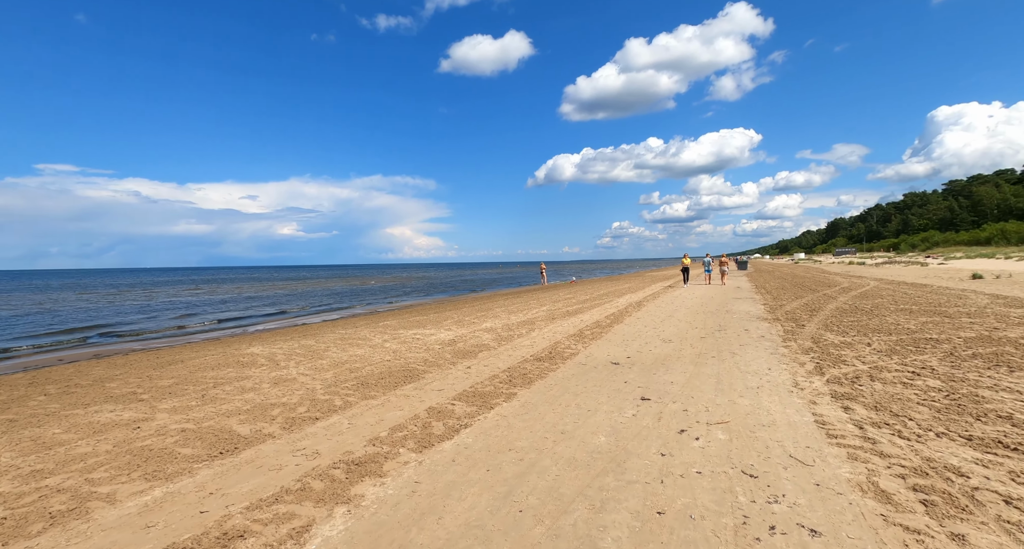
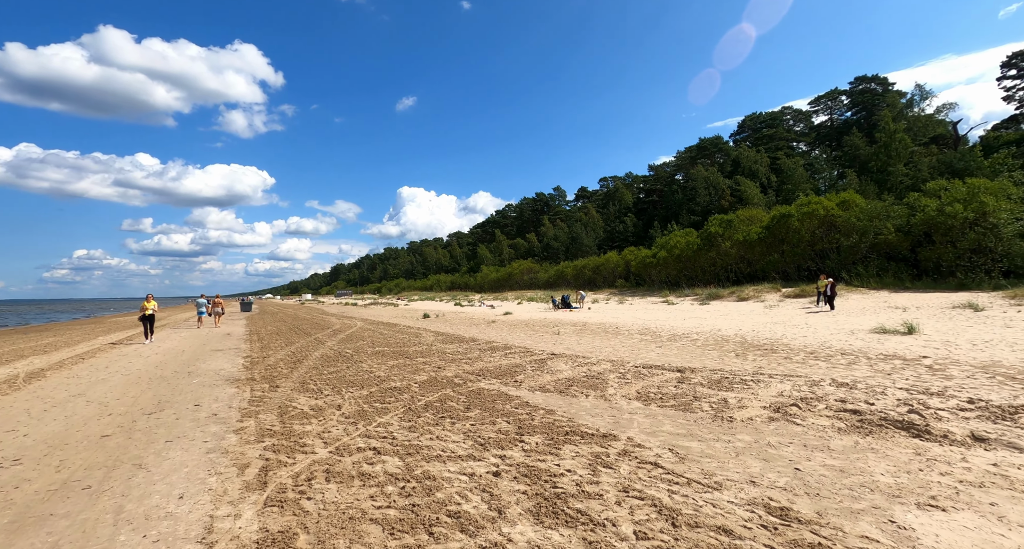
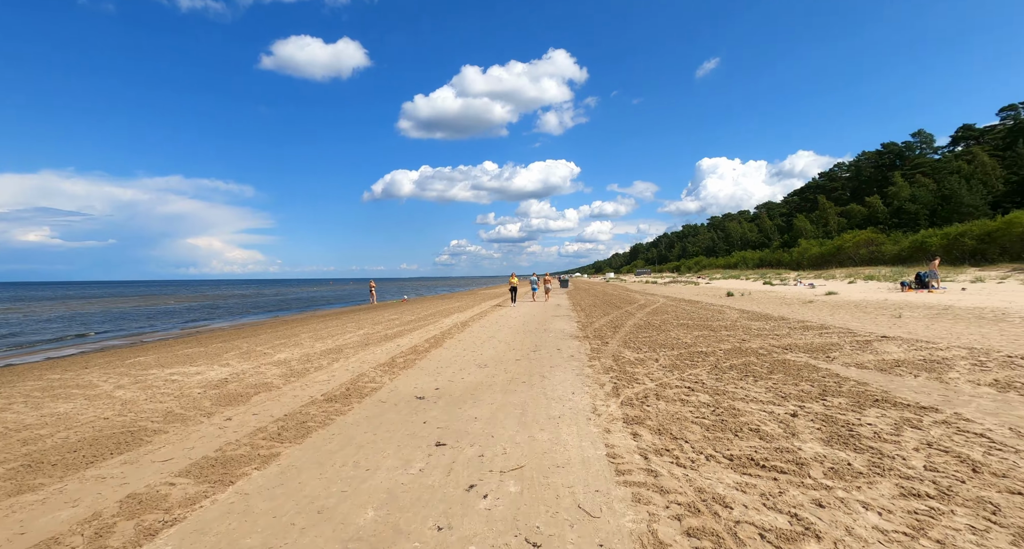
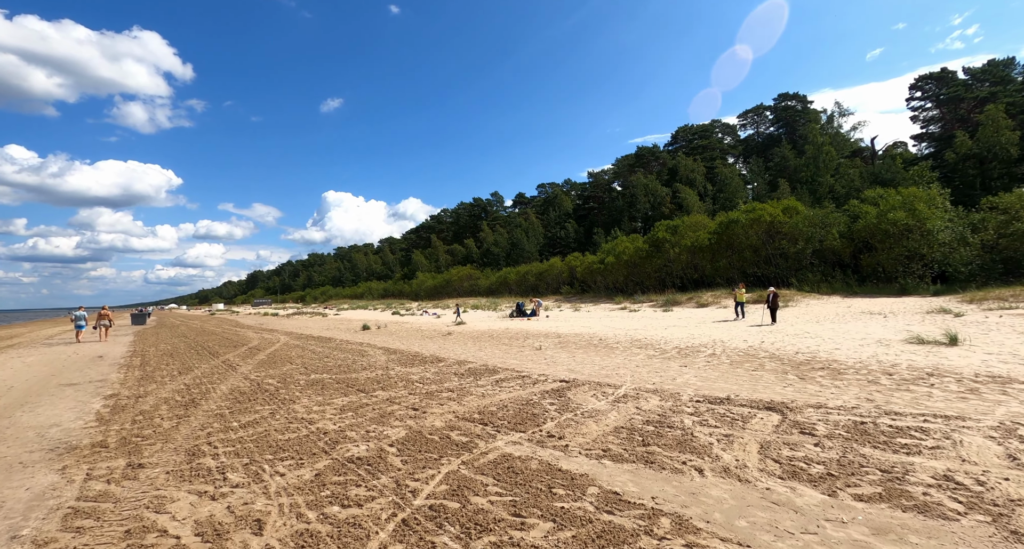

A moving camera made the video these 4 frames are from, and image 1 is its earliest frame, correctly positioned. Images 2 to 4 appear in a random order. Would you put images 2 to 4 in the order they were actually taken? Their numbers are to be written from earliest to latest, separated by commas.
3, 2, 4
